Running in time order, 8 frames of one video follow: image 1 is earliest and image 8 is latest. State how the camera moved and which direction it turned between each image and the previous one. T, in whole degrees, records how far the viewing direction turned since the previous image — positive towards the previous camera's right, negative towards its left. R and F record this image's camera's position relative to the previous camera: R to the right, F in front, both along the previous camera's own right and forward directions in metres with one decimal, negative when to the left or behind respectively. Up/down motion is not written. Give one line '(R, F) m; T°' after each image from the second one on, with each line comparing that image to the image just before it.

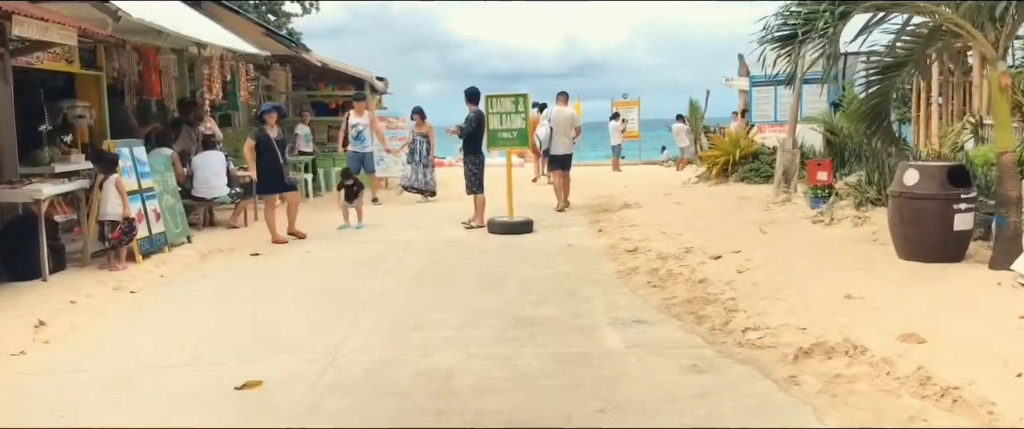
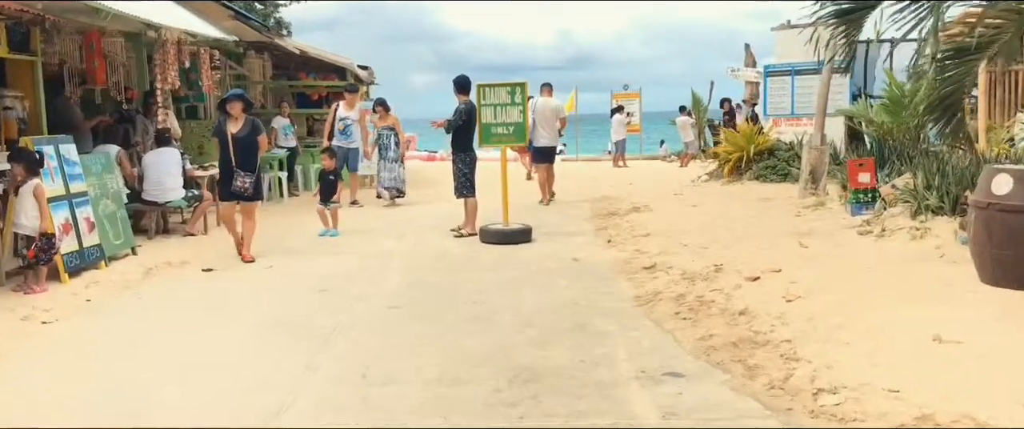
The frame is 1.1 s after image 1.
(0.0, +1.3) m; 0°
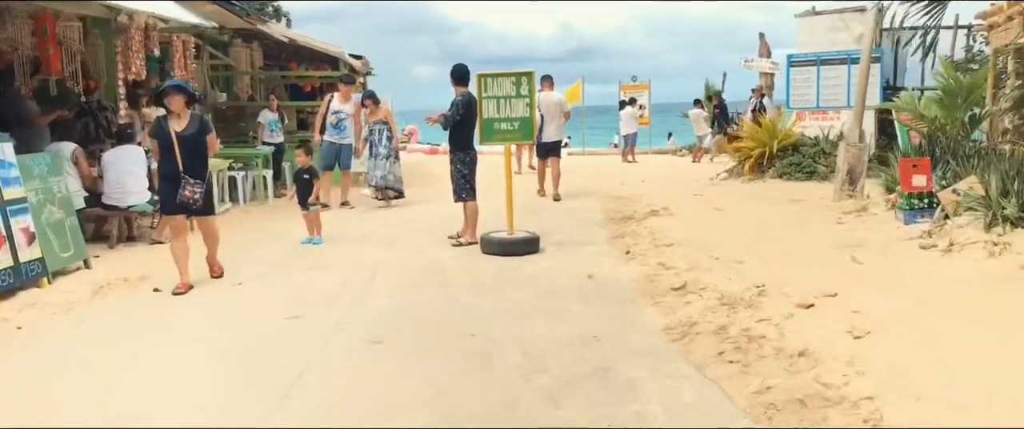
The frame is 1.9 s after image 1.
(0.0, +1.0) m; 0°
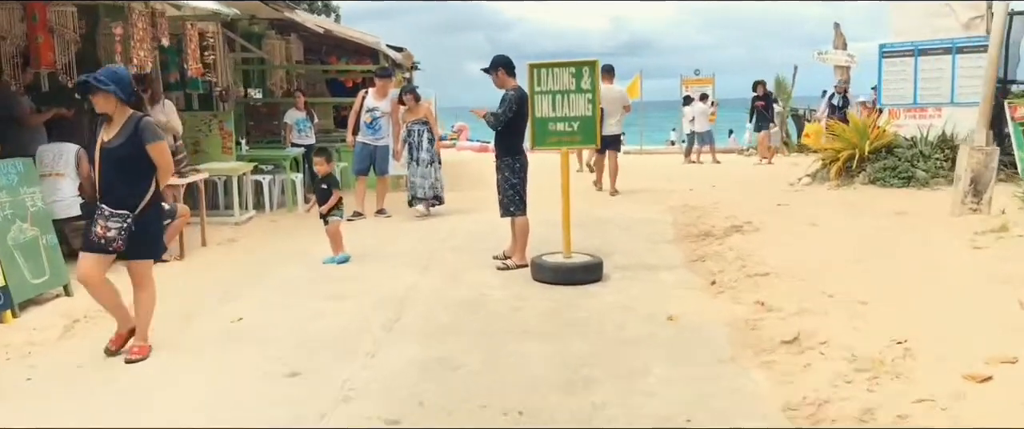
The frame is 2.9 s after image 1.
(-0.1, +1.3) m; -4°
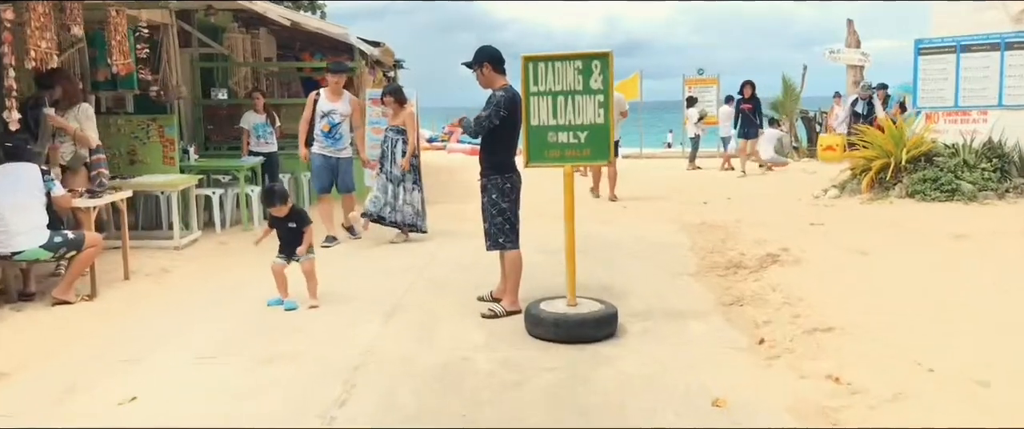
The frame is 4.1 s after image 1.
(0.0, +1.5) m; 0°
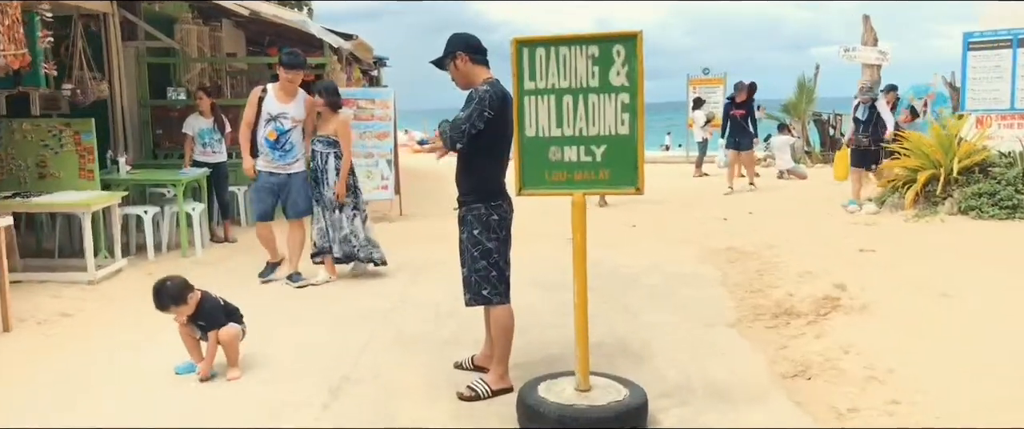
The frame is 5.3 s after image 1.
(0.0, +1.5) m; 0°
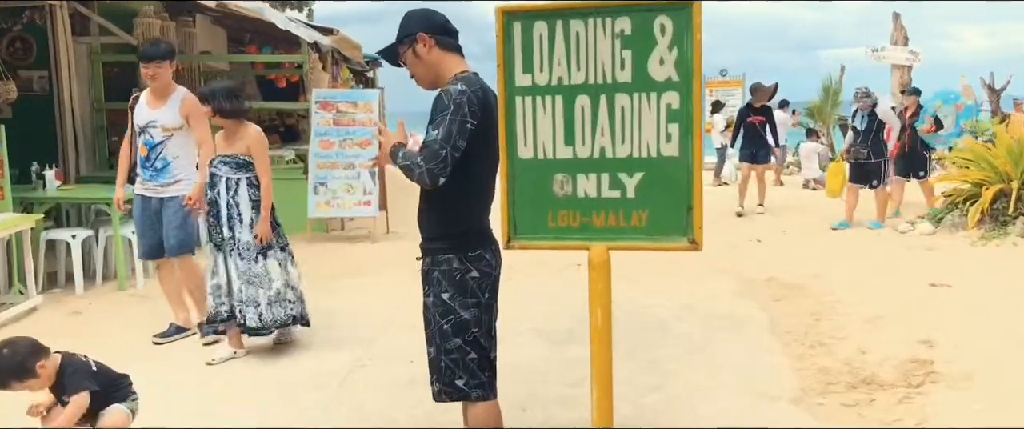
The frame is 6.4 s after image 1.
(+0.1, +1.3) m; -1°
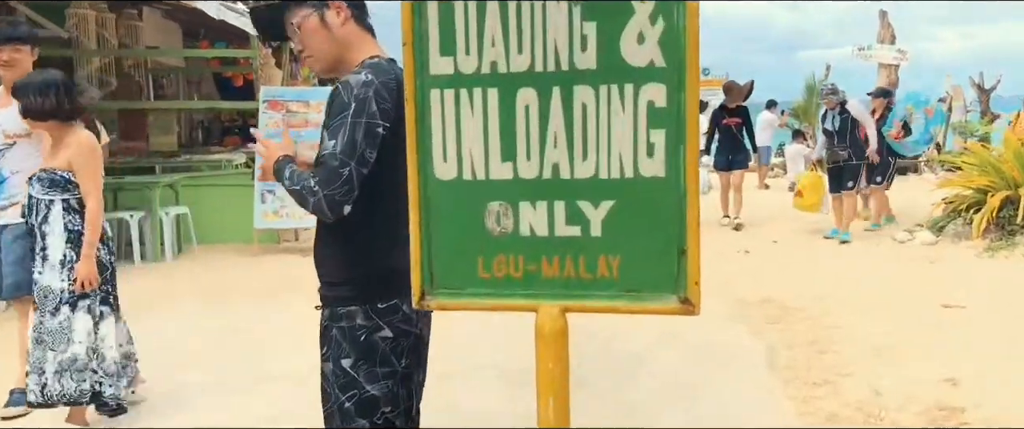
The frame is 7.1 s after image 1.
(+0.1, +0.7) m; +1°
